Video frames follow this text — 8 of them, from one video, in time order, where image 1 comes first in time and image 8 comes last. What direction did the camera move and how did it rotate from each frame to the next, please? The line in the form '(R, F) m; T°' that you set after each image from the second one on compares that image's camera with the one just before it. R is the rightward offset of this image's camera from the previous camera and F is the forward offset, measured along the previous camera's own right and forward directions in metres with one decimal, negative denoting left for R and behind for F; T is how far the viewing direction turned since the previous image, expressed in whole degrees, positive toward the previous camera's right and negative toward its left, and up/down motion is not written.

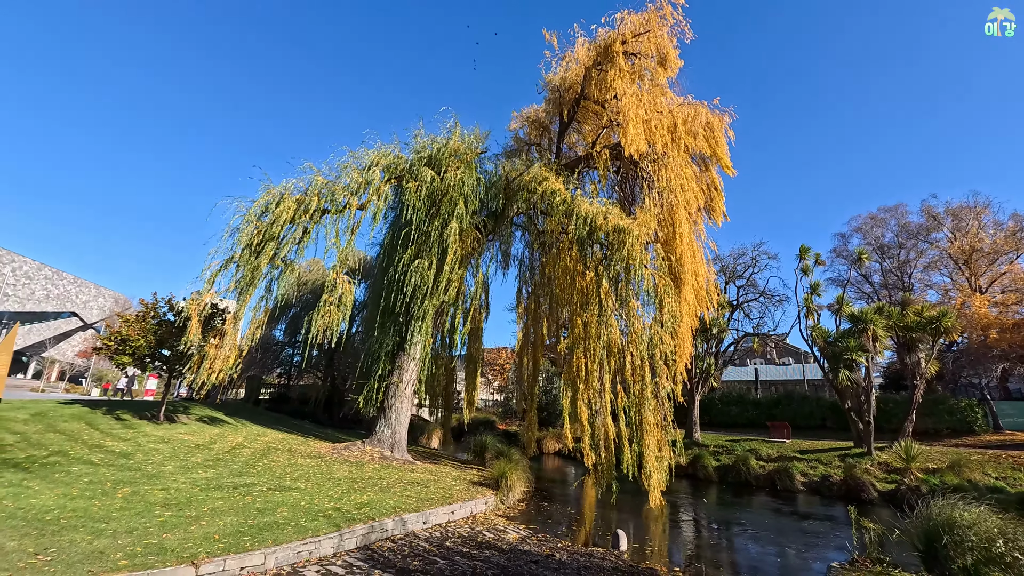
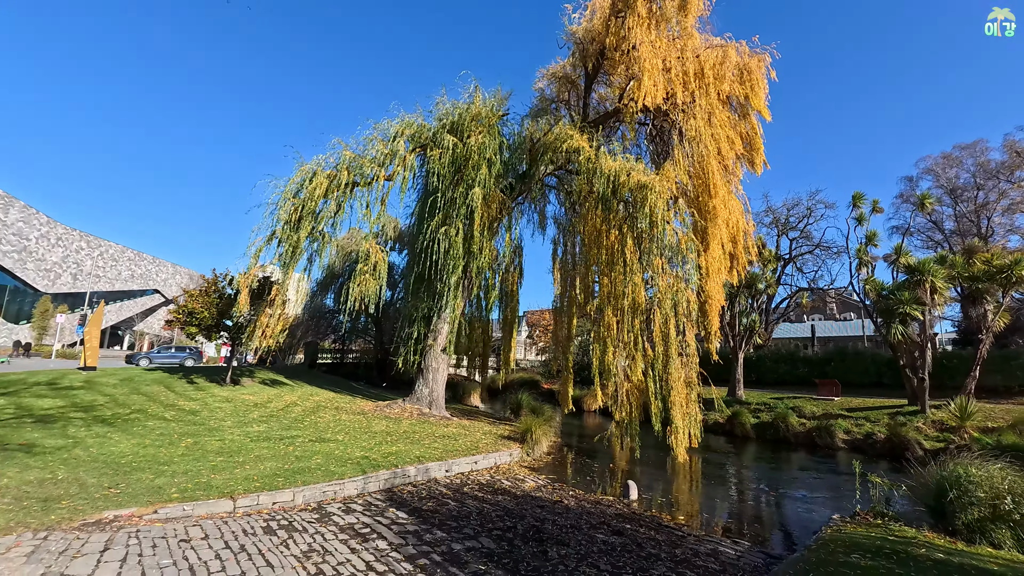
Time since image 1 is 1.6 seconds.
(+0.5, -0.2) m; -6°
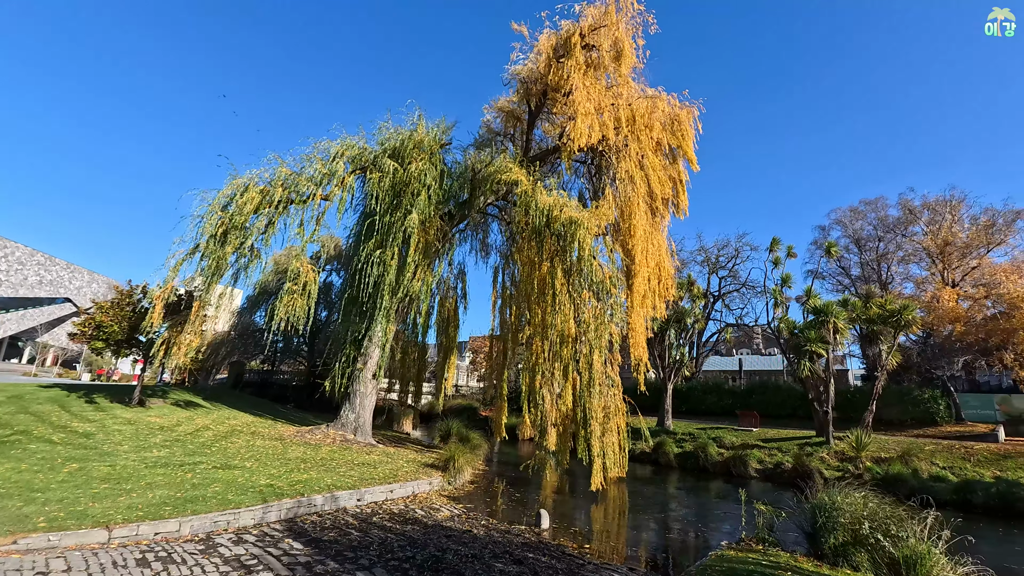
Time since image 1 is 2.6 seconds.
(+0.3, -0.2) m; +6°
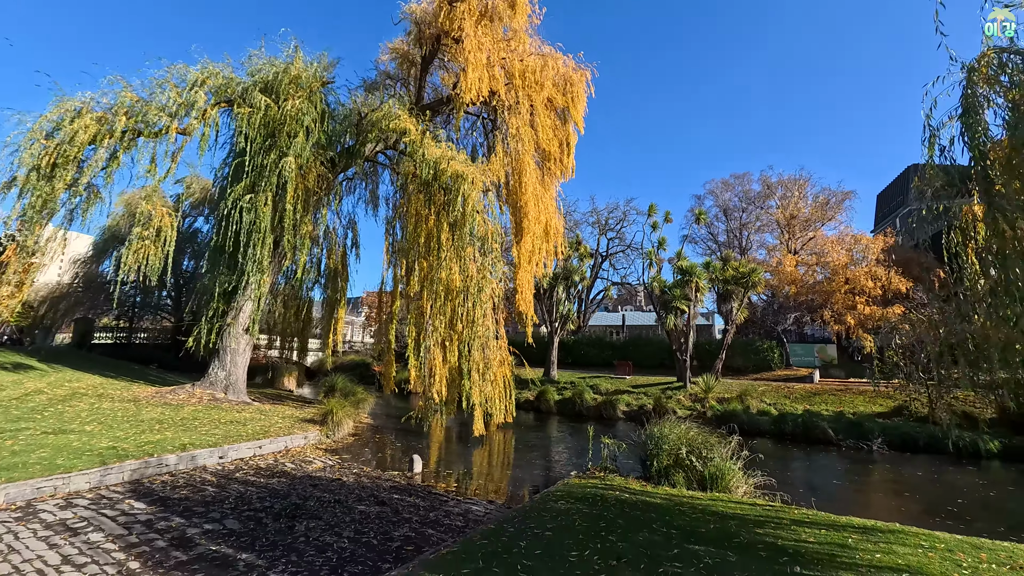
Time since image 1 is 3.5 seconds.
(+0.3, -0.1) m; +12°
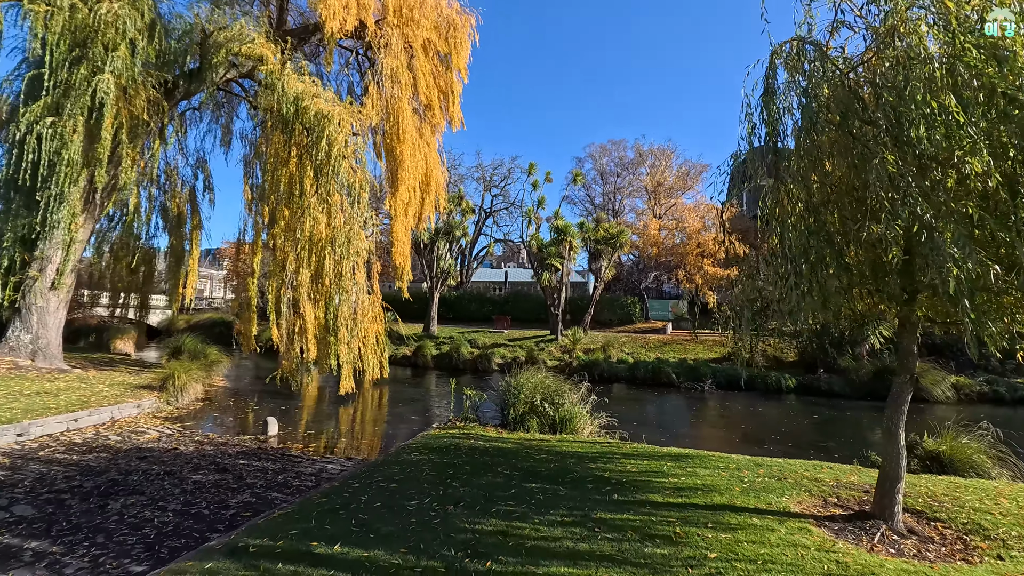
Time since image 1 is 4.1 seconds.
(+0.2, 0.0) m; +13°
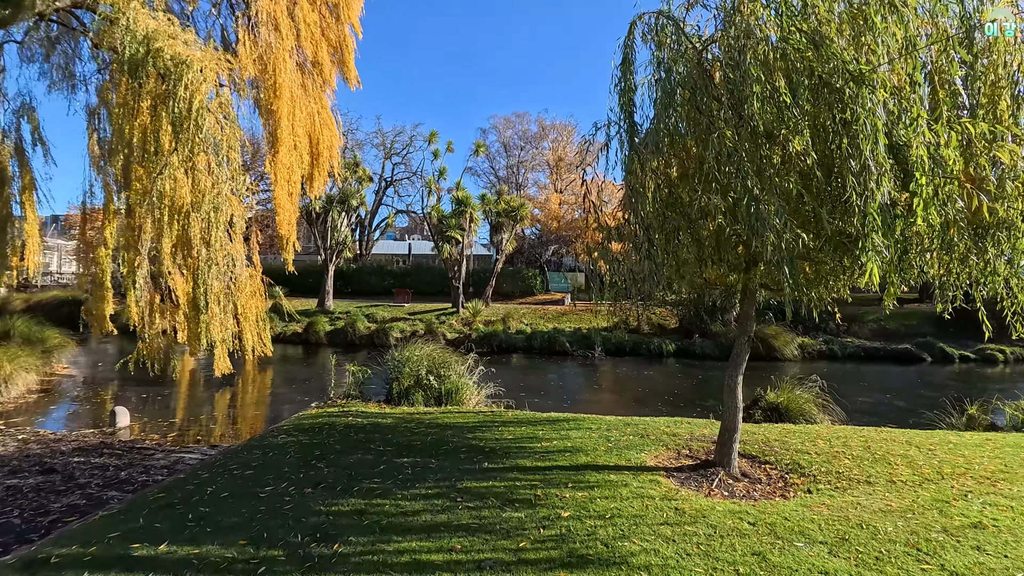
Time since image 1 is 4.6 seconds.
(+0.2, +0.1) m; +11°
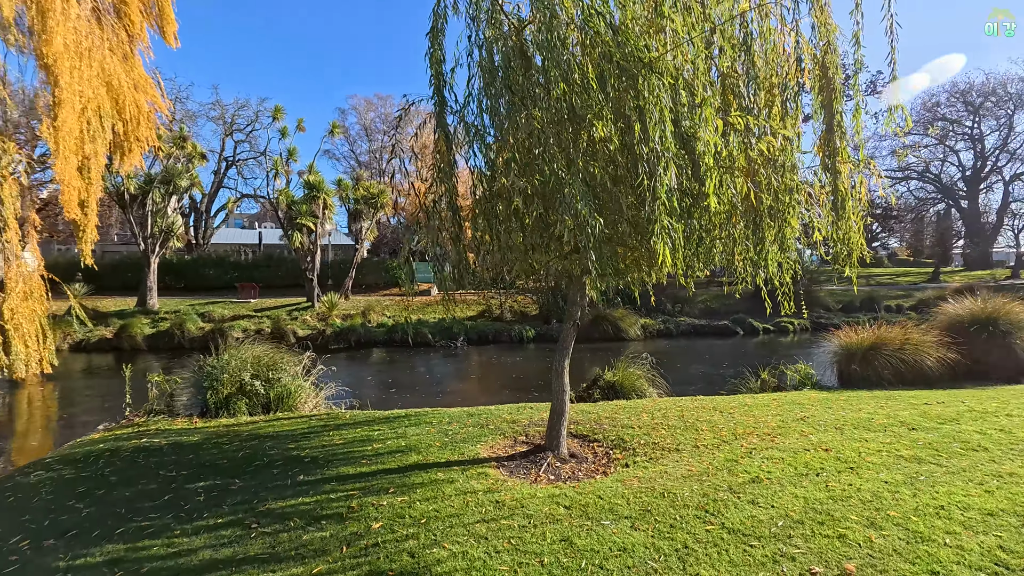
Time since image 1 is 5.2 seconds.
(+0.3, +0.1) m; +15°
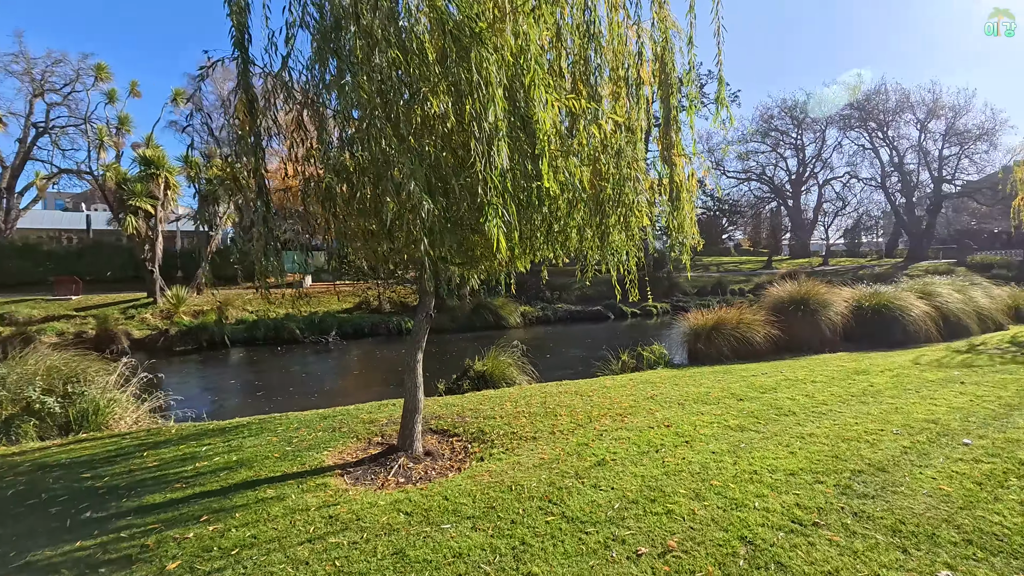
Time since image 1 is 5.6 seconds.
(+0.2, +0.1) m; +13°
